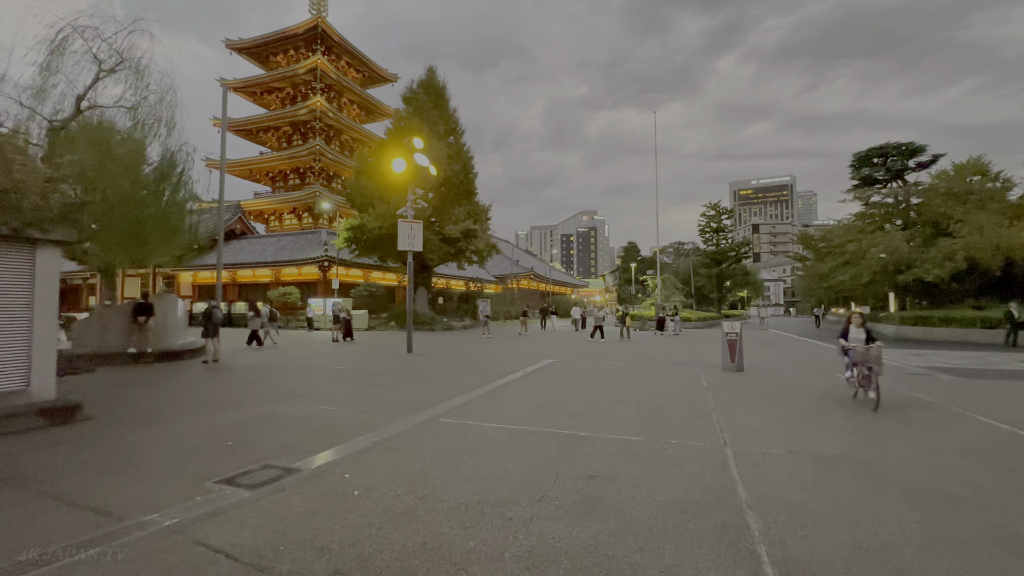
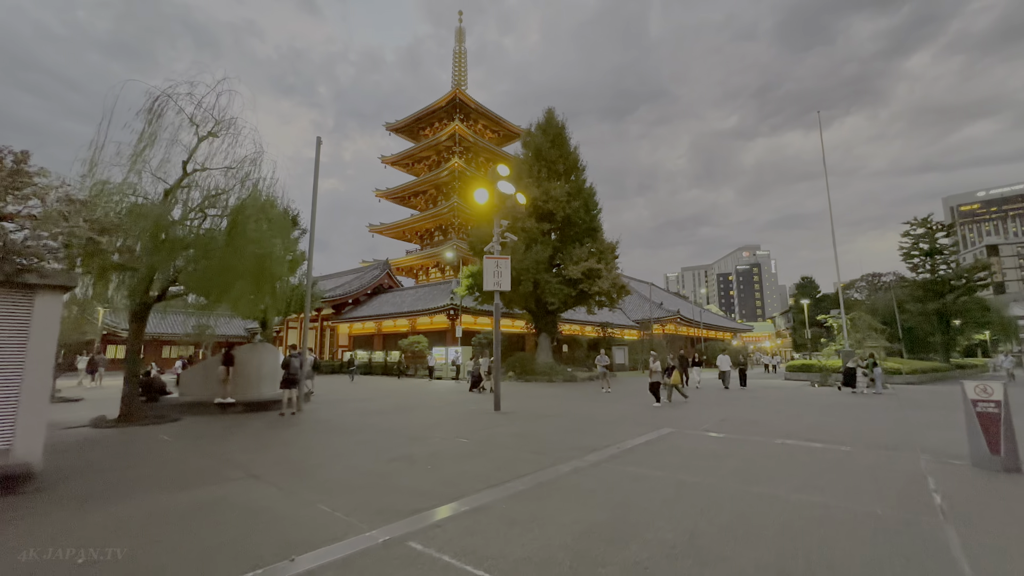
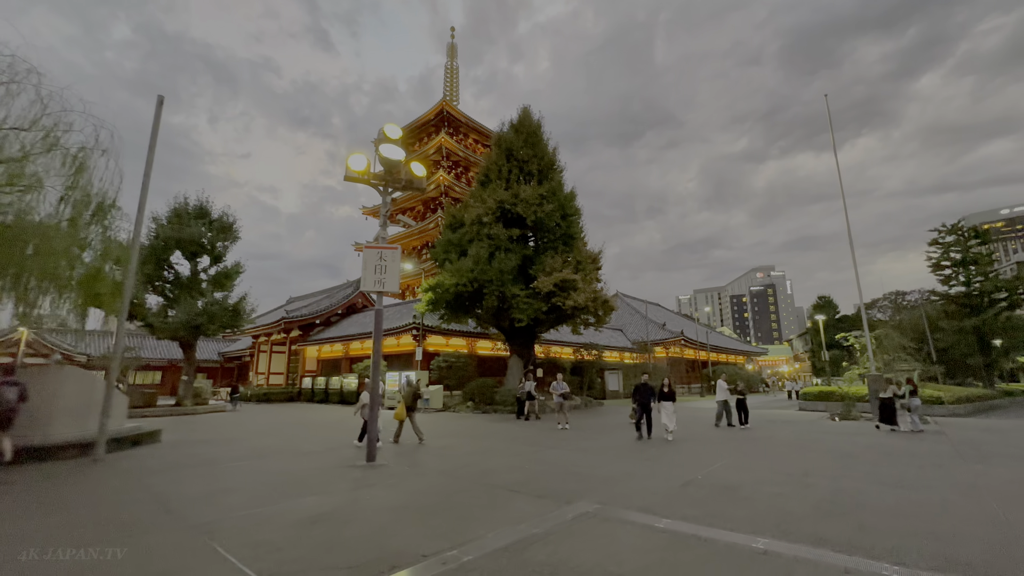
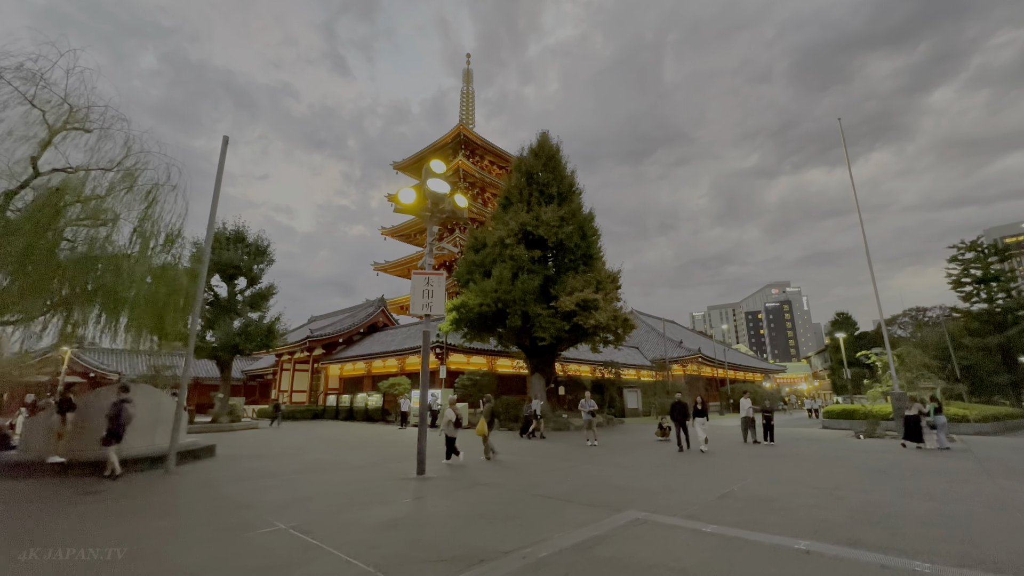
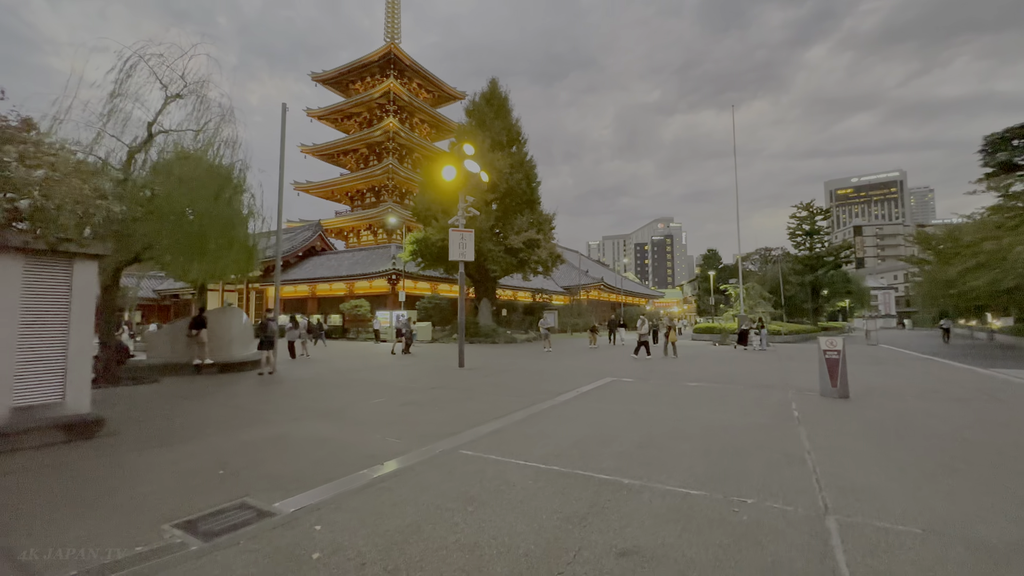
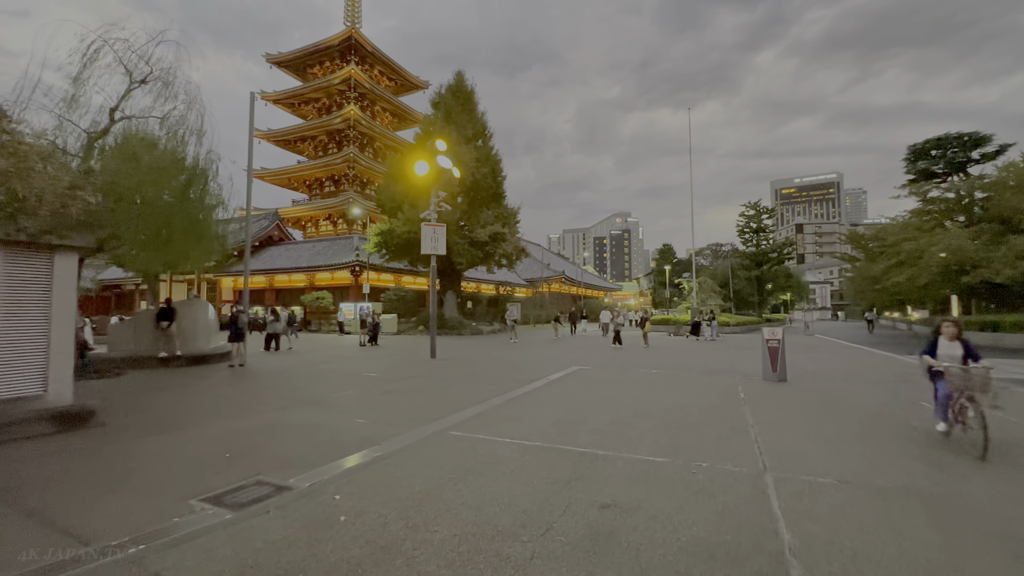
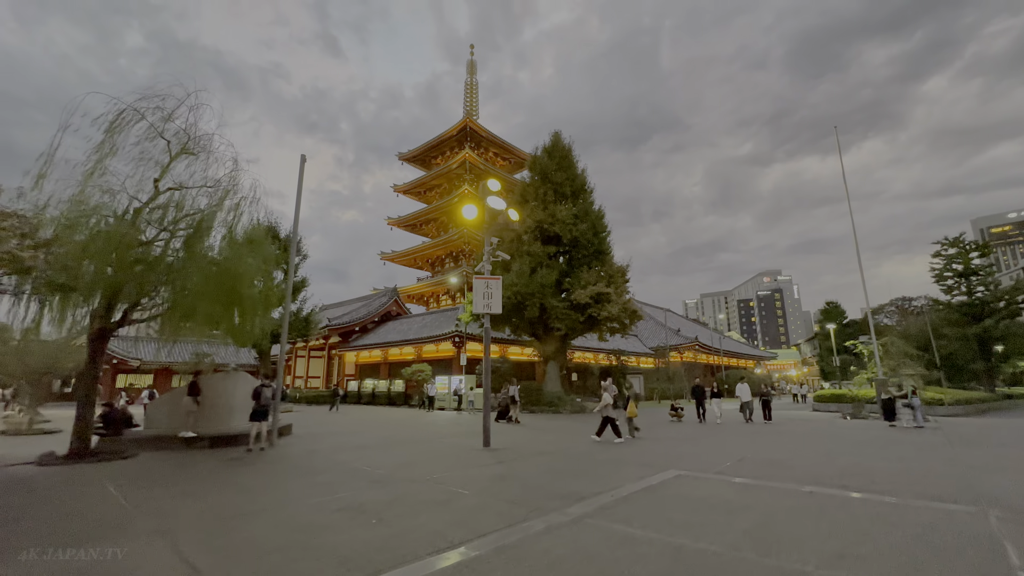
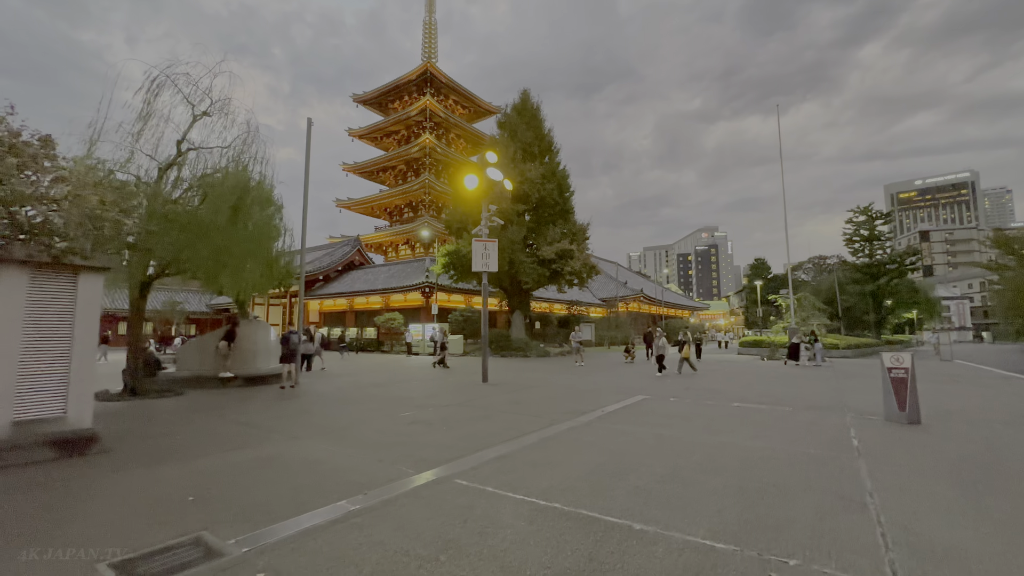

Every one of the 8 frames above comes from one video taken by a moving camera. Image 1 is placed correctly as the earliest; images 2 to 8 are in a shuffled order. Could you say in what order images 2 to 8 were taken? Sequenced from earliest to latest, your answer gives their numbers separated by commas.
6, 5, 8, 2, 7, 4, 3
